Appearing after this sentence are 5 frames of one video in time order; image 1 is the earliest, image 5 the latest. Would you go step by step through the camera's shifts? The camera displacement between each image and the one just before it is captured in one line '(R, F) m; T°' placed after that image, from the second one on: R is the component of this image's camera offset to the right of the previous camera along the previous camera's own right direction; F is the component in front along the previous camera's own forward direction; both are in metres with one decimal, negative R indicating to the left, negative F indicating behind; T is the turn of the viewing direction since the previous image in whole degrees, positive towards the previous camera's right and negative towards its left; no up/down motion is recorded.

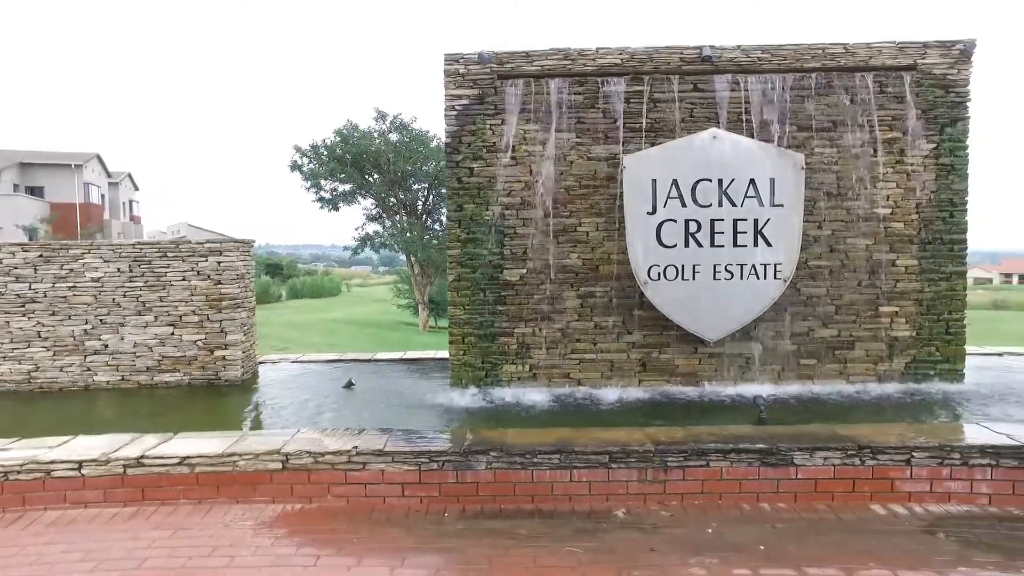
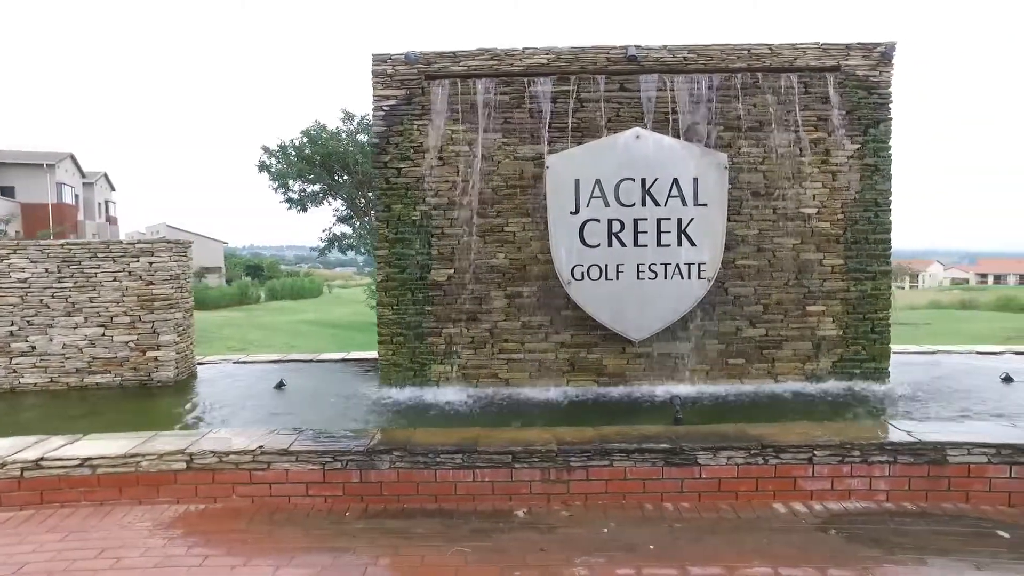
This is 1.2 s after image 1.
(+0.5, 0.0) m; +1°
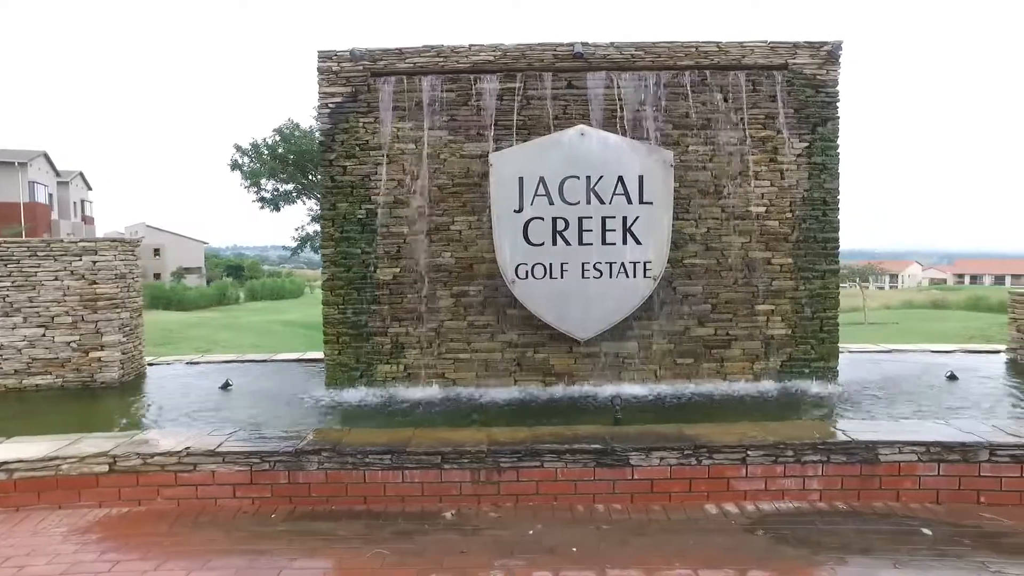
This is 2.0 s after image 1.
(+0.3, +0.1) m; +1°
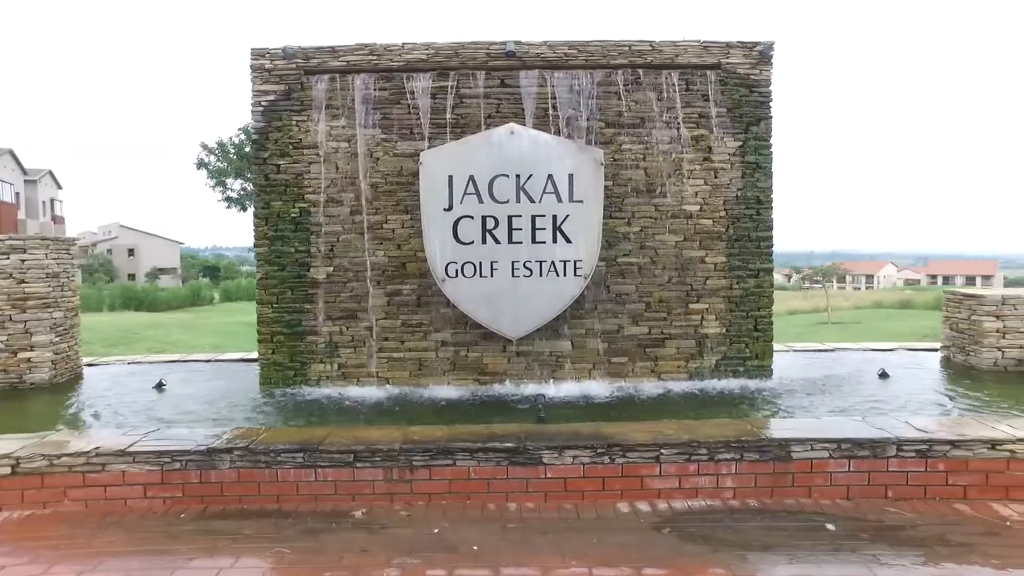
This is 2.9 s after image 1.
(+0.4, 0.0) m; +1°
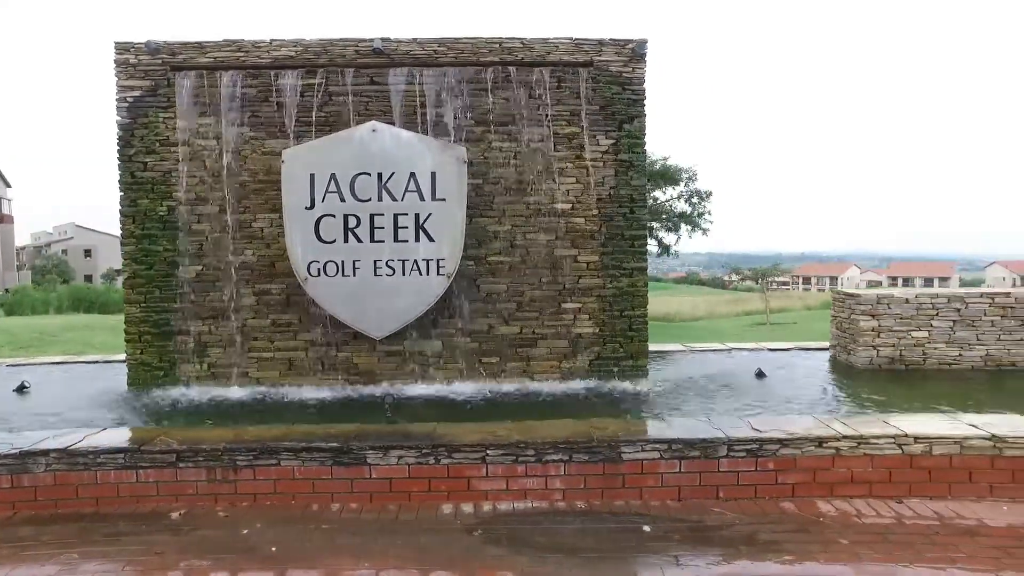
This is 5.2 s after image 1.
(+0.8, +0.1) m; +1°
